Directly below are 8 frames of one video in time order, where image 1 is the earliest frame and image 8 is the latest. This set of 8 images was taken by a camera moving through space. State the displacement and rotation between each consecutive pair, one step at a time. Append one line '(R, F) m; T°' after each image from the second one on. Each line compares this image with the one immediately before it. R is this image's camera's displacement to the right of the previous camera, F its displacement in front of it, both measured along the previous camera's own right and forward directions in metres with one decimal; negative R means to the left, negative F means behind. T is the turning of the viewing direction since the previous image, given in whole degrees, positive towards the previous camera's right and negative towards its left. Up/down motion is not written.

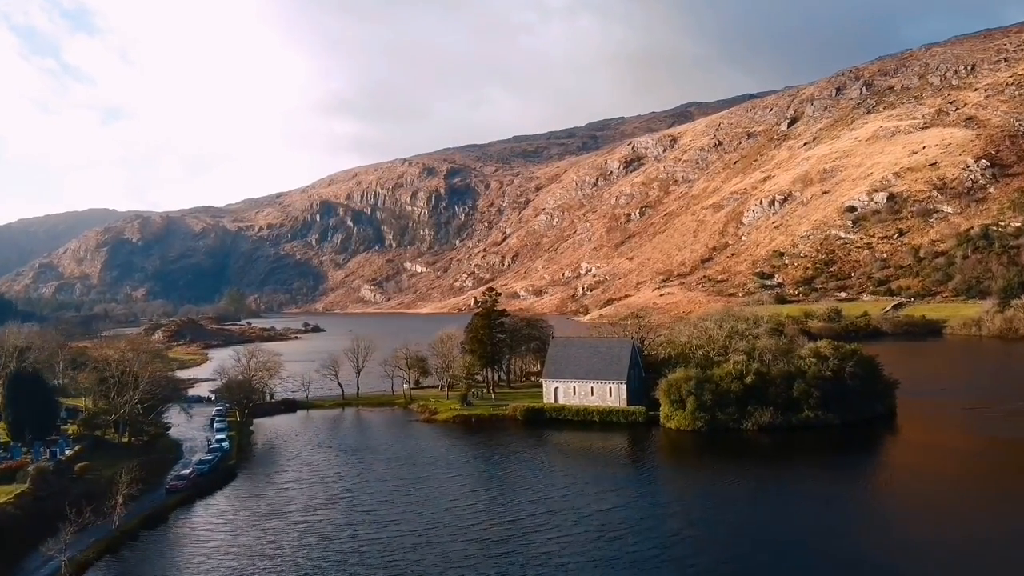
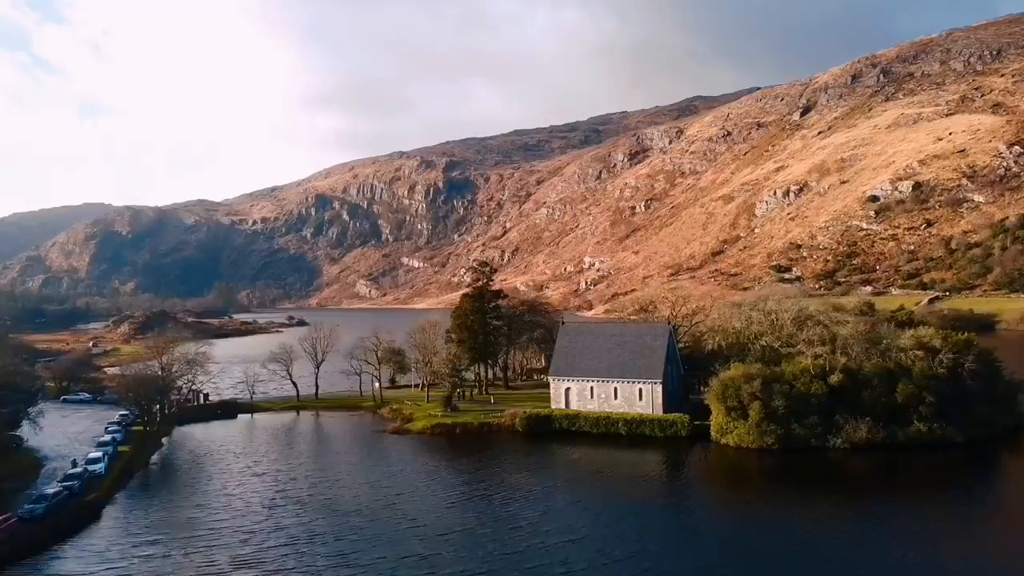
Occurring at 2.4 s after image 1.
(+0.1, +18.2) m; 0°
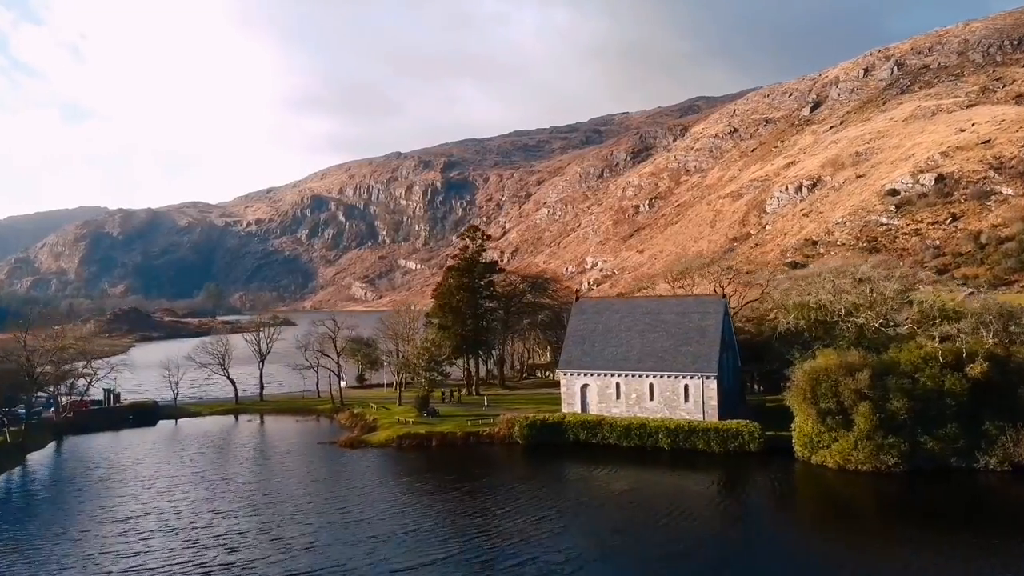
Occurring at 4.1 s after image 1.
(+0.1, +15.3) m; 0°
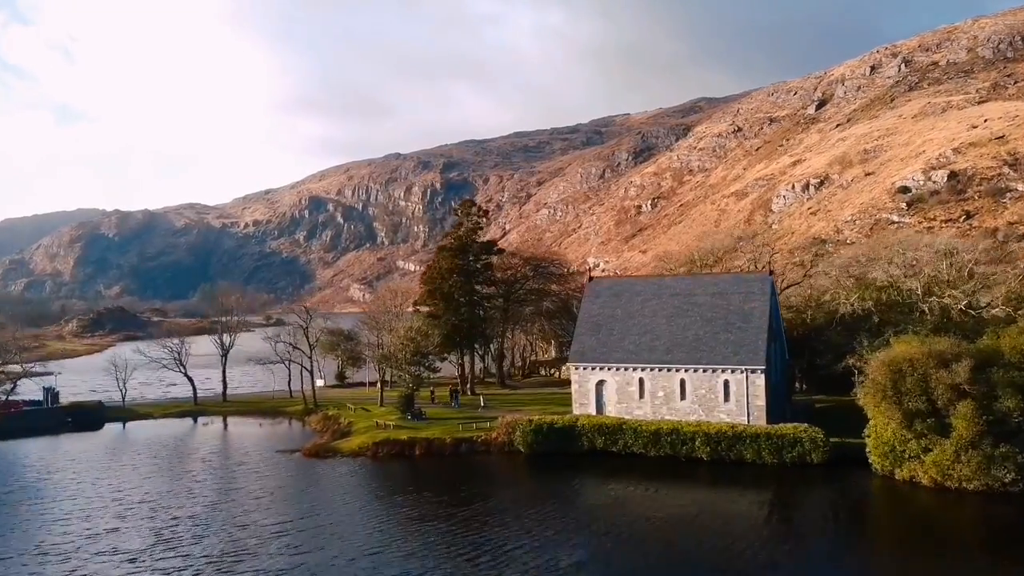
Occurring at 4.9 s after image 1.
(0.0, +7.3) m; 0°
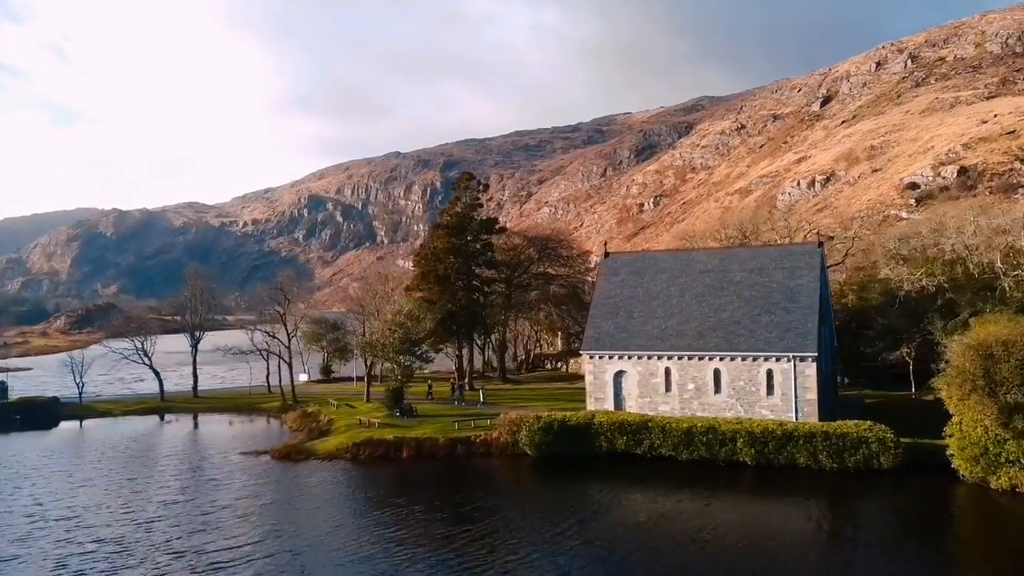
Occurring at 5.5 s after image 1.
(-0.1, +5.0) m; 0°
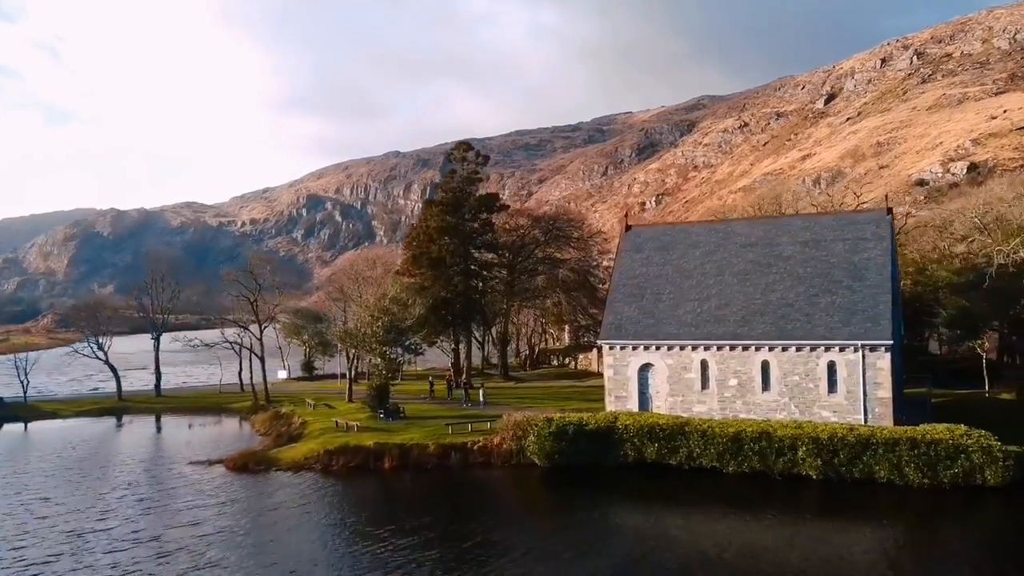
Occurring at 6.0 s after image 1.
(-0.1, +5.0) m; 0°
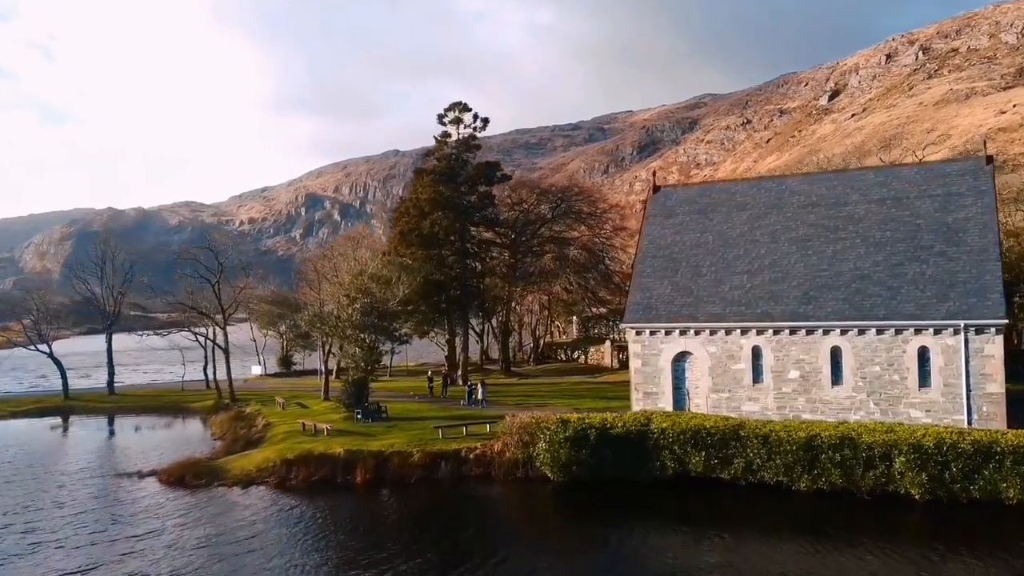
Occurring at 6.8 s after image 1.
(-0.1, +4.8) m; 0°
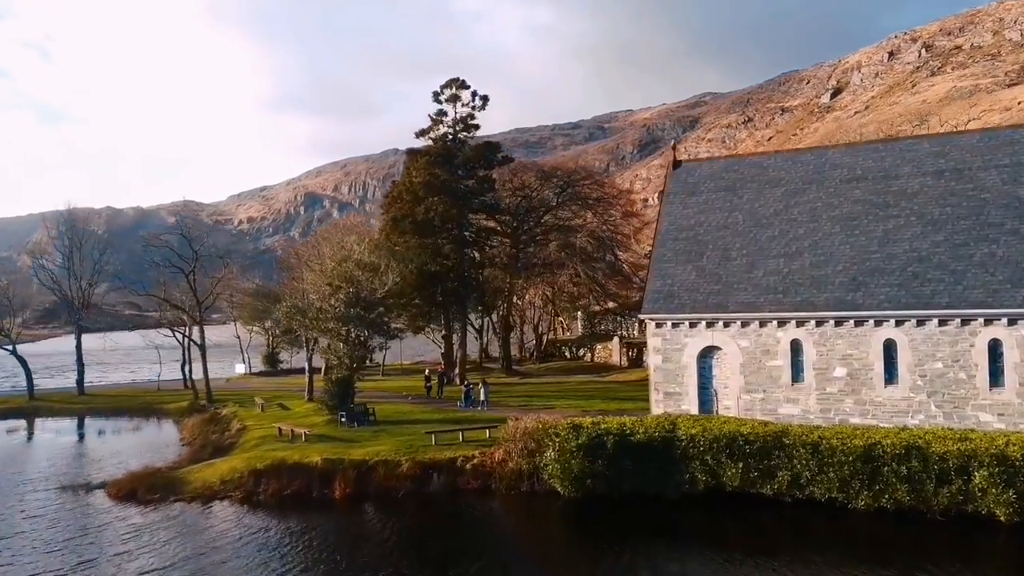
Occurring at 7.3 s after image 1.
(-0.1, +2.5) m; 0°
